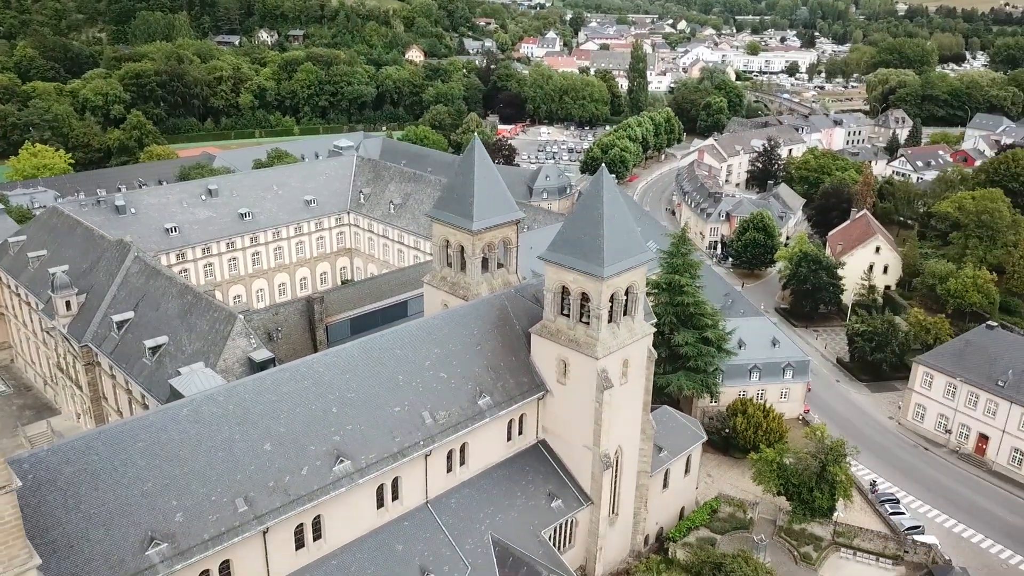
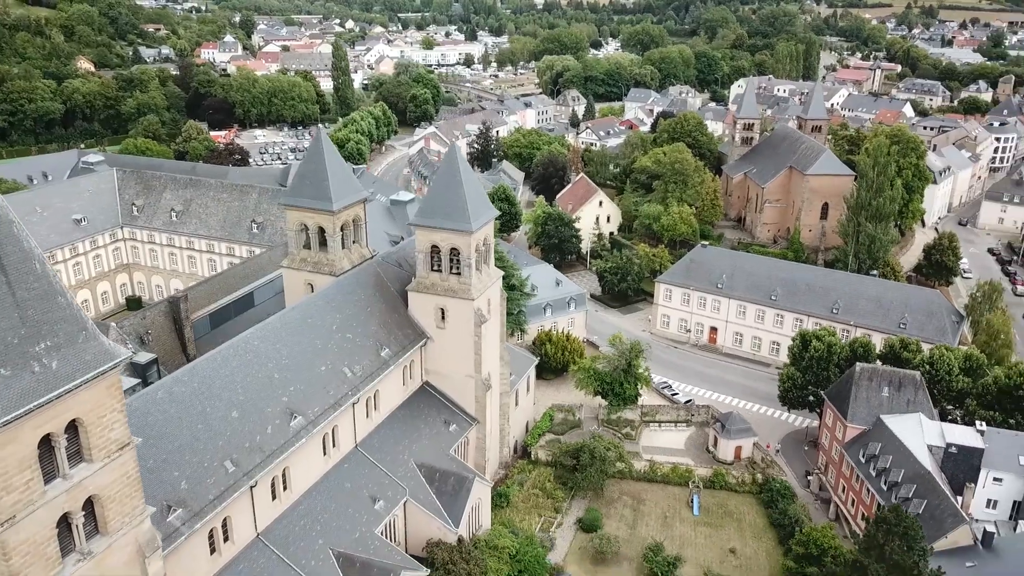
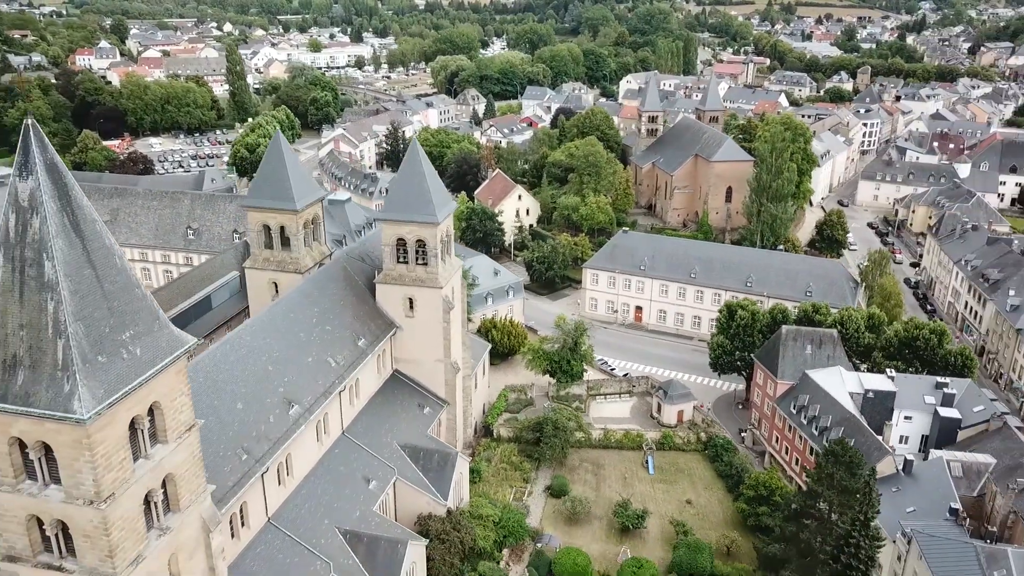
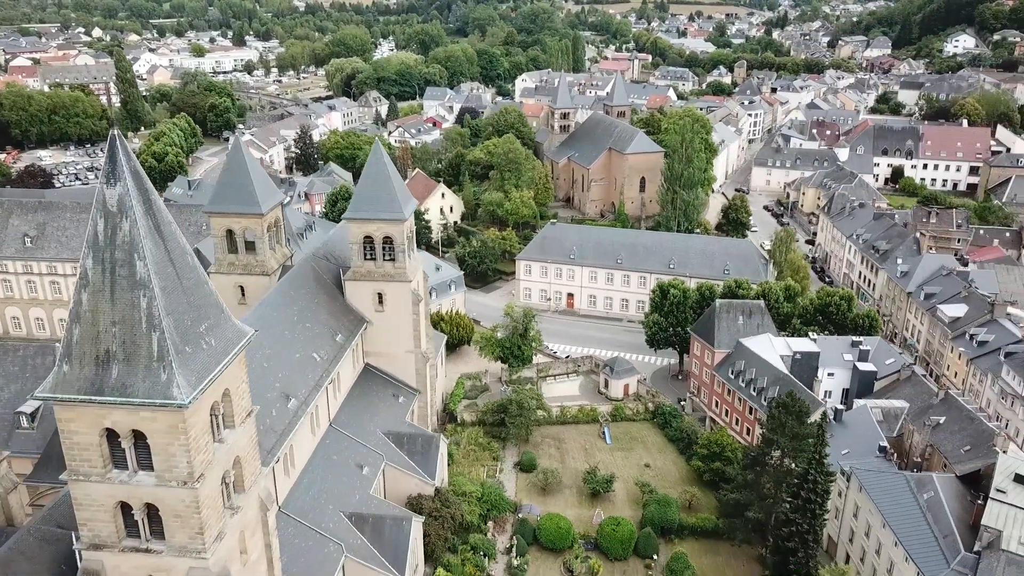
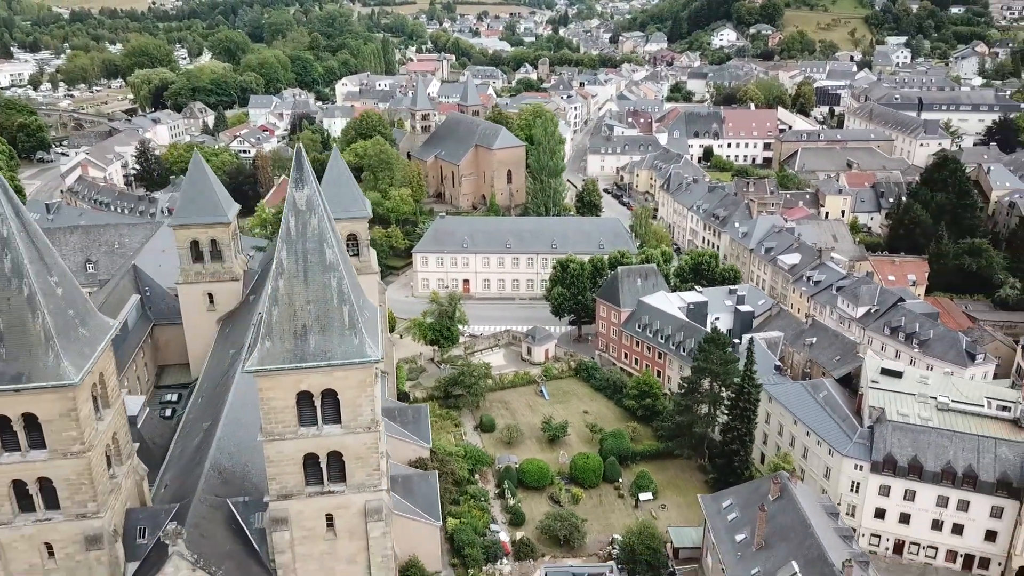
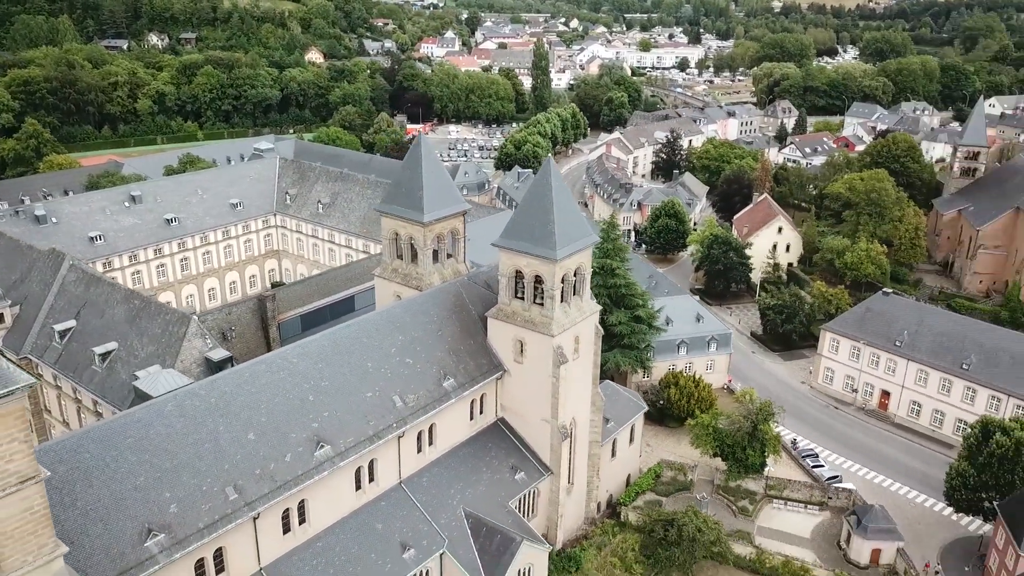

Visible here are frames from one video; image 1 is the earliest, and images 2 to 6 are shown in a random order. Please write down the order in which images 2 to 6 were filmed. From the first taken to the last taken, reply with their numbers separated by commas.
6, 2, 3, 4, 5
